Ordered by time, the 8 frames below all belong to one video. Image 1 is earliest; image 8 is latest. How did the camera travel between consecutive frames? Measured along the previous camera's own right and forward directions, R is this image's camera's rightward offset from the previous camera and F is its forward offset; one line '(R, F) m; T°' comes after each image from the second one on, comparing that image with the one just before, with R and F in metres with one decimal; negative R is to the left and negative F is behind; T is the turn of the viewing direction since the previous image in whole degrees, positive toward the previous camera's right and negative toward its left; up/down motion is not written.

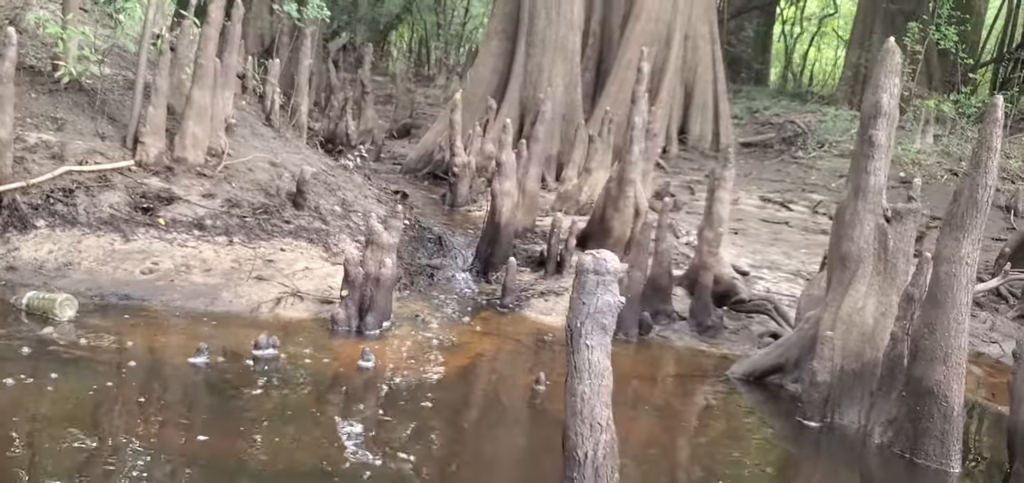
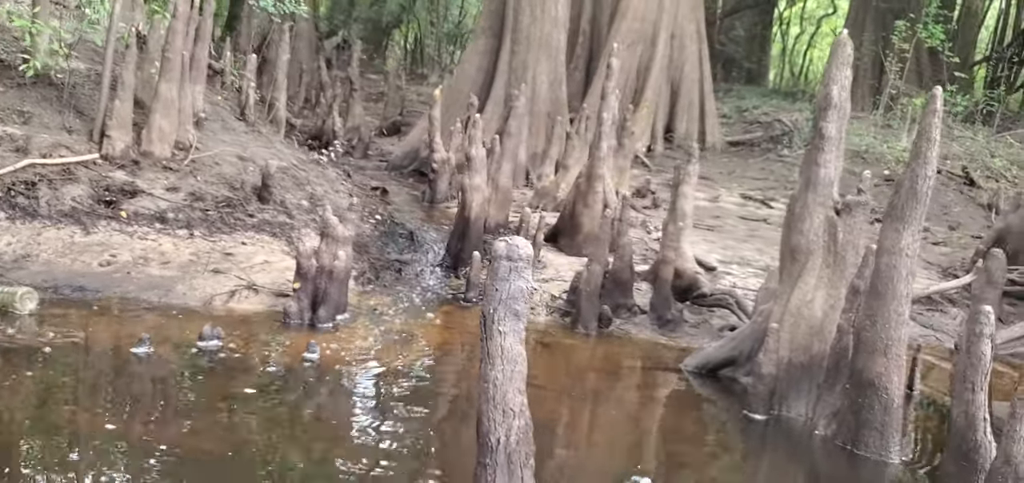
(+0.4, 0.0) m; 0°
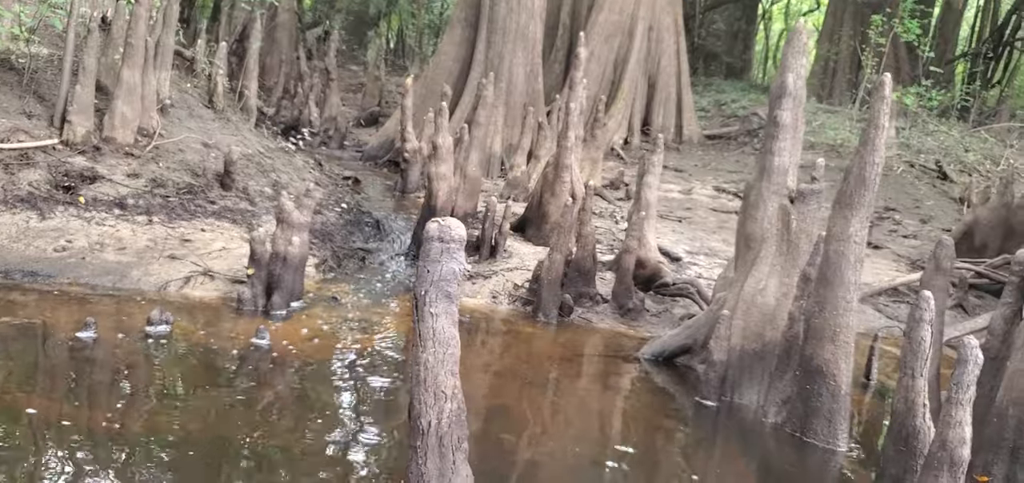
(+0.2, 0.0) m; +1°
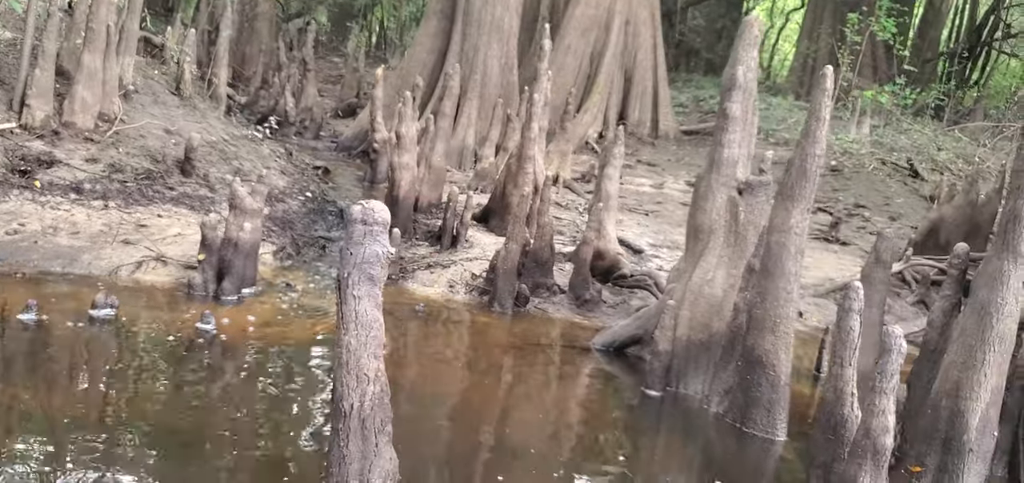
(+0.2, 0.0) m; +1°
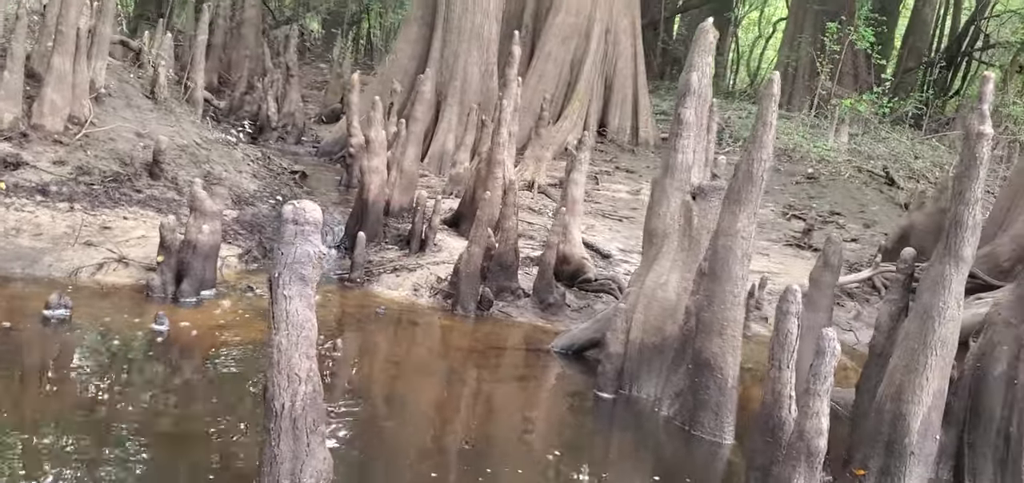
(+0.2, 0.0) m; 0°
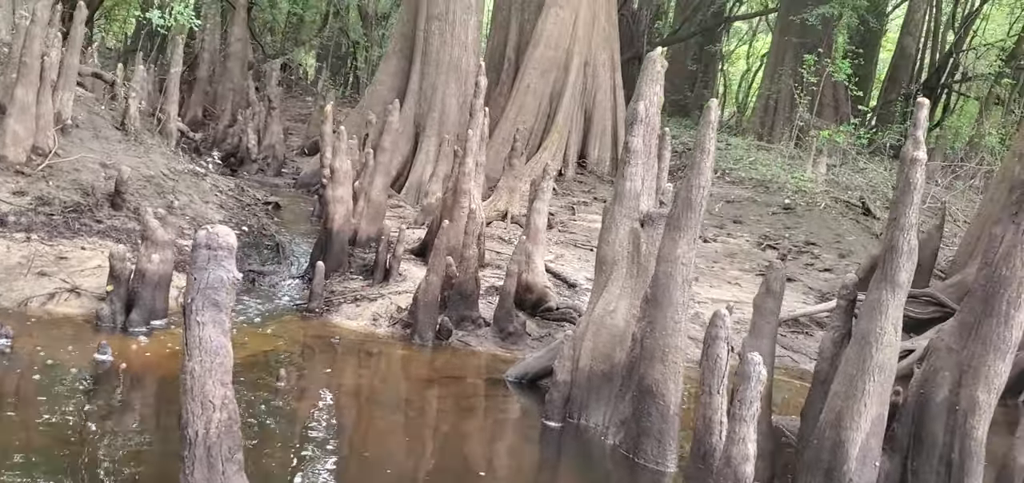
(+0.3, 0.0) m; 0°
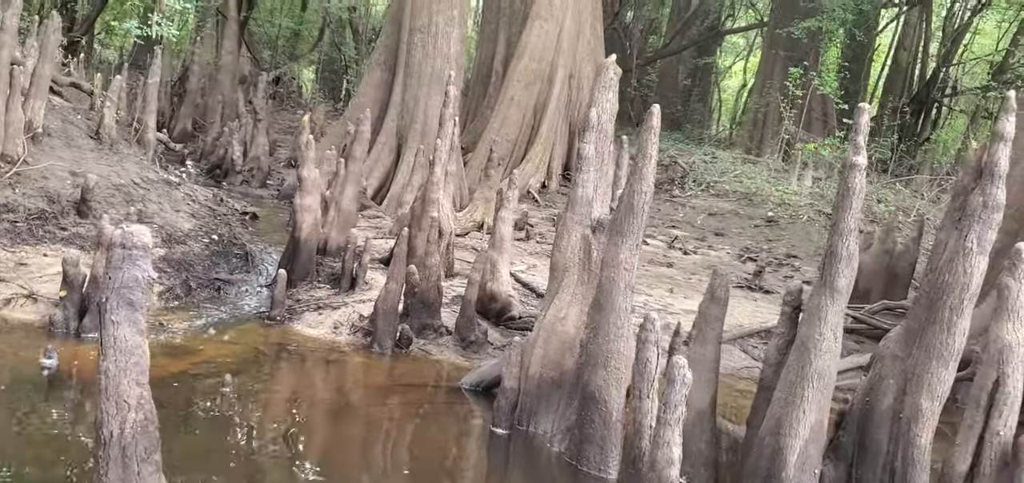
(+0.3, 0.0) m; 0°
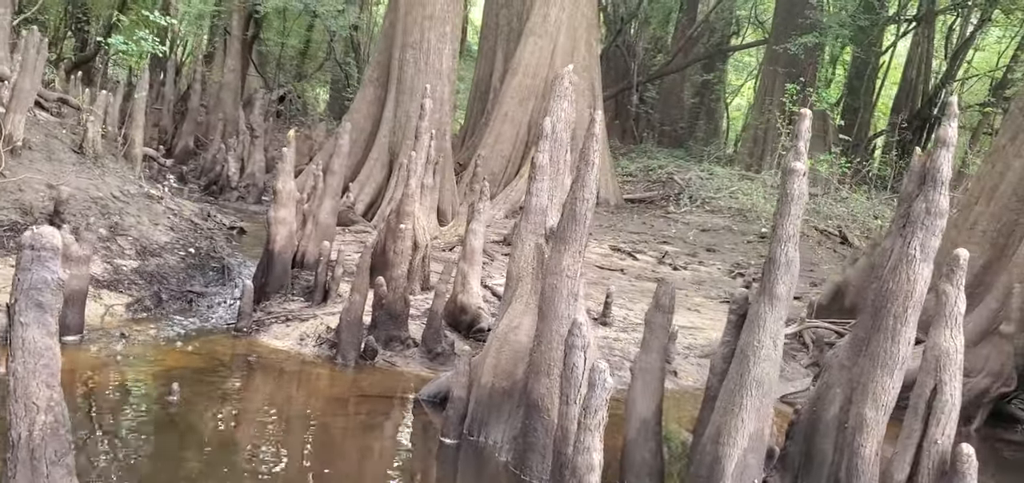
(+0.4, 0.0) m; -1°
